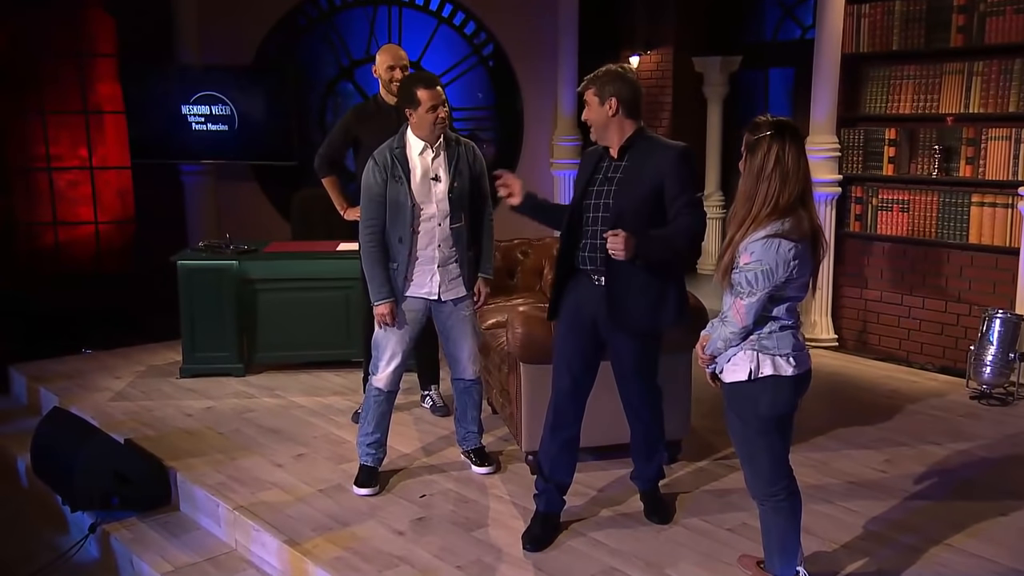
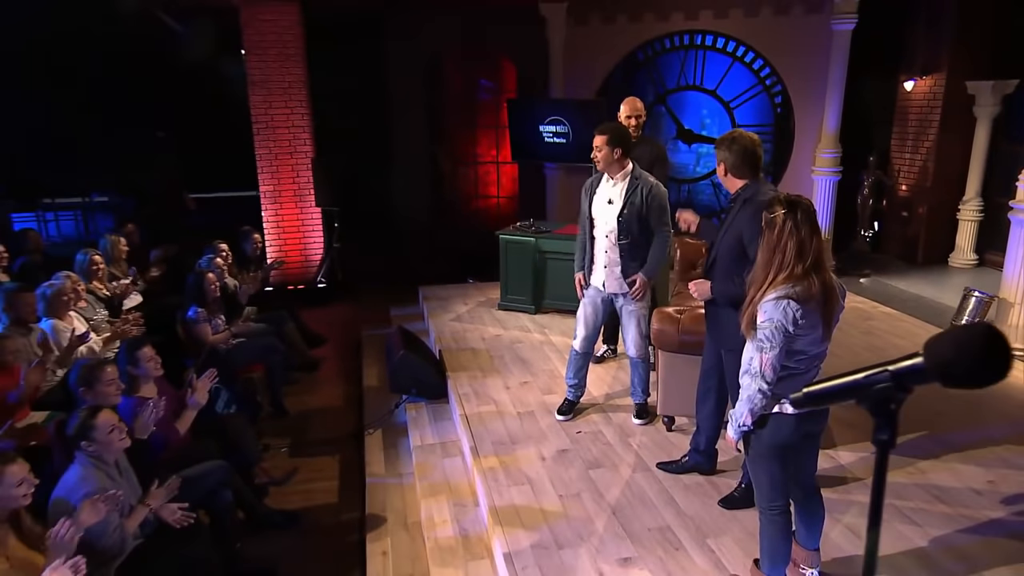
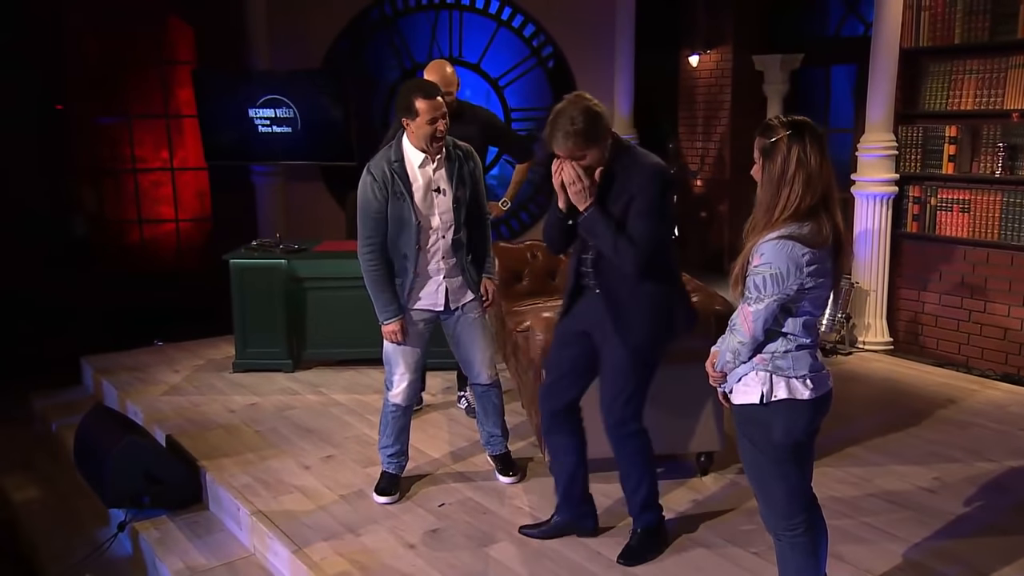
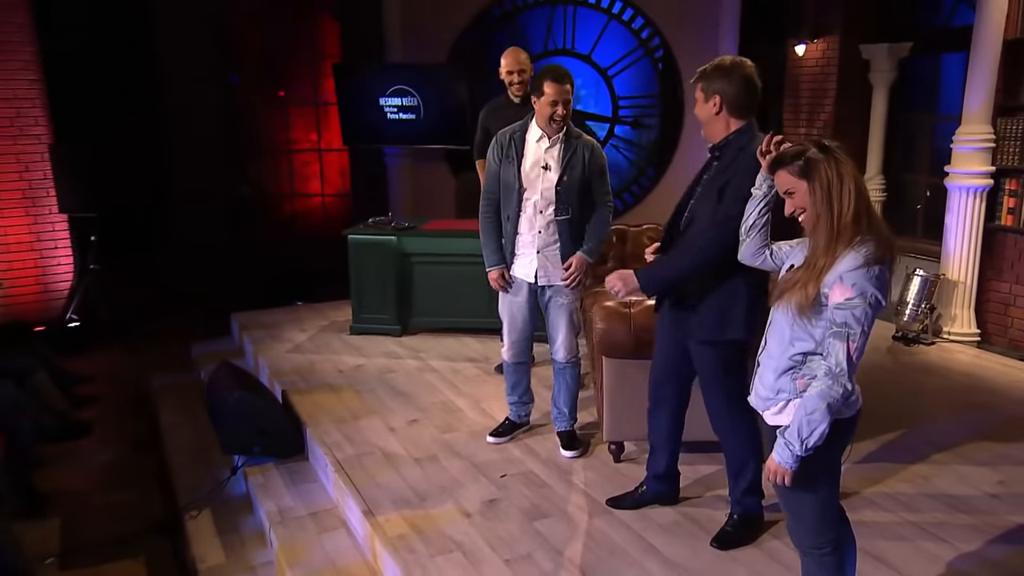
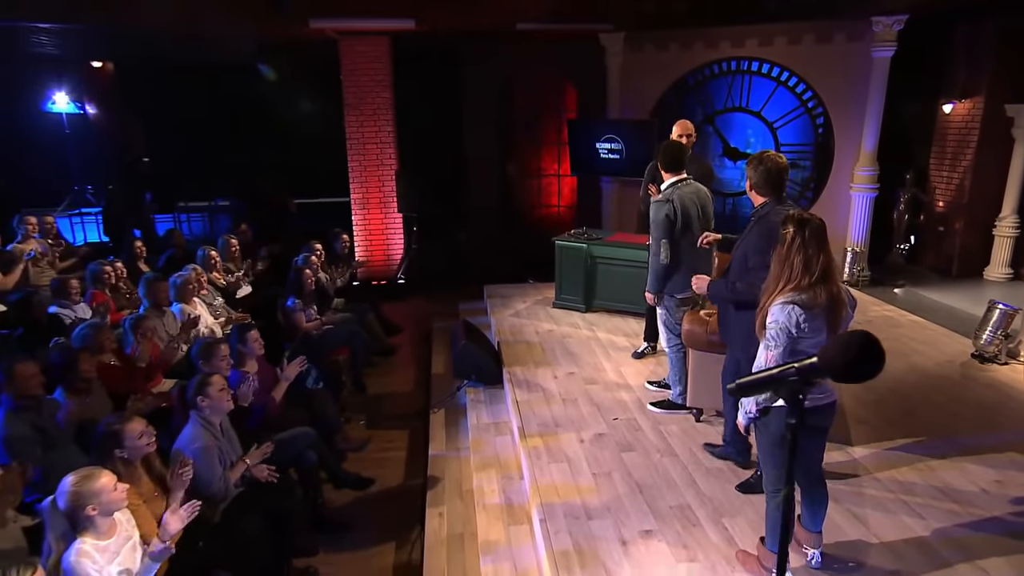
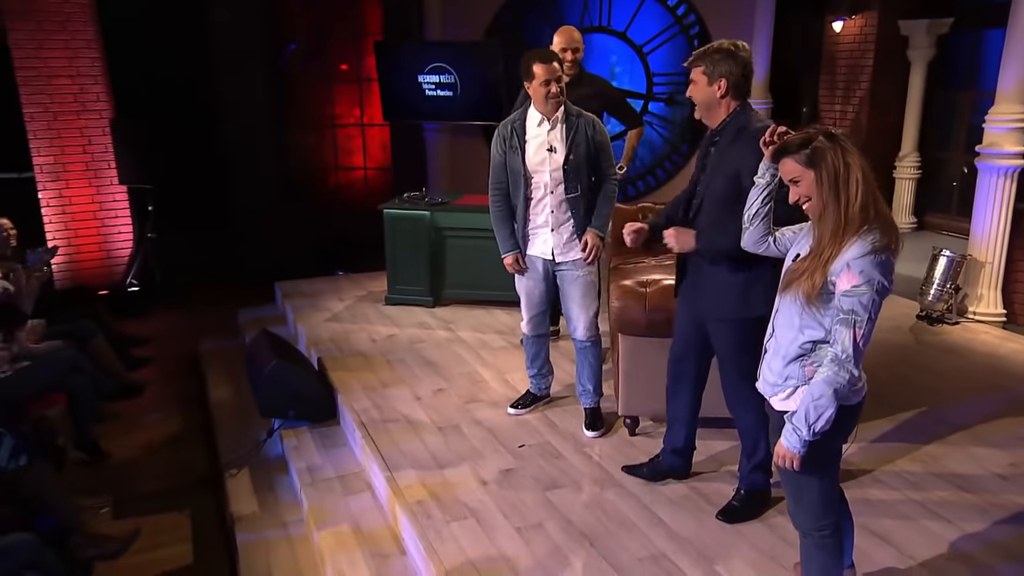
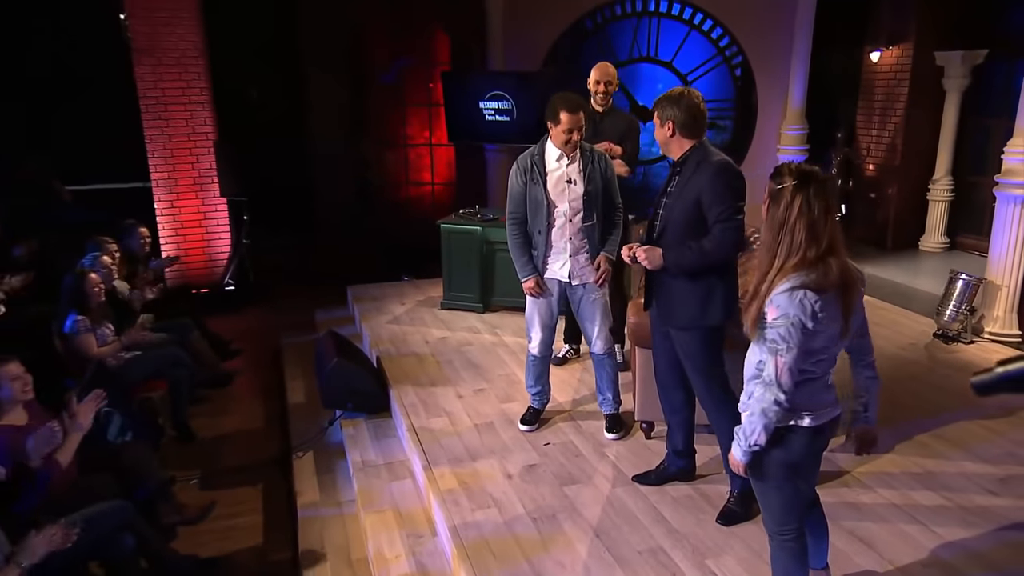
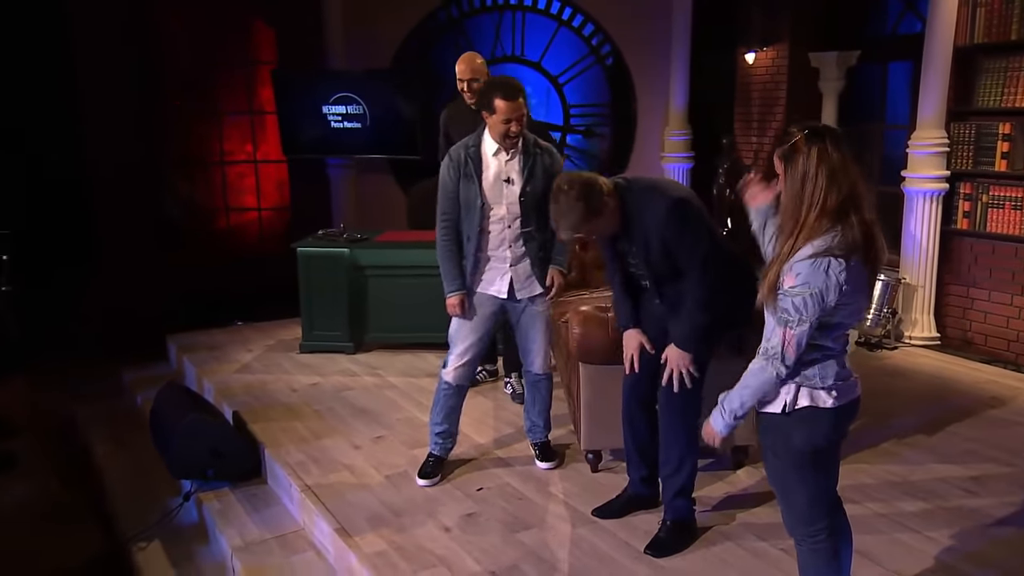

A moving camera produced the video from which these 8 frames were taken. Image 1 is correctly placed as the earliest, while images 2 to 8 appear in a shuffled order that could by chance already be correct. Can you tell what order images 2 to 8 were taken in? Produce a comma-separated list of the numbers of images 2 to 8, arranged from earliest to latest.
3, 8, 4, 6, 7, 2, 5
